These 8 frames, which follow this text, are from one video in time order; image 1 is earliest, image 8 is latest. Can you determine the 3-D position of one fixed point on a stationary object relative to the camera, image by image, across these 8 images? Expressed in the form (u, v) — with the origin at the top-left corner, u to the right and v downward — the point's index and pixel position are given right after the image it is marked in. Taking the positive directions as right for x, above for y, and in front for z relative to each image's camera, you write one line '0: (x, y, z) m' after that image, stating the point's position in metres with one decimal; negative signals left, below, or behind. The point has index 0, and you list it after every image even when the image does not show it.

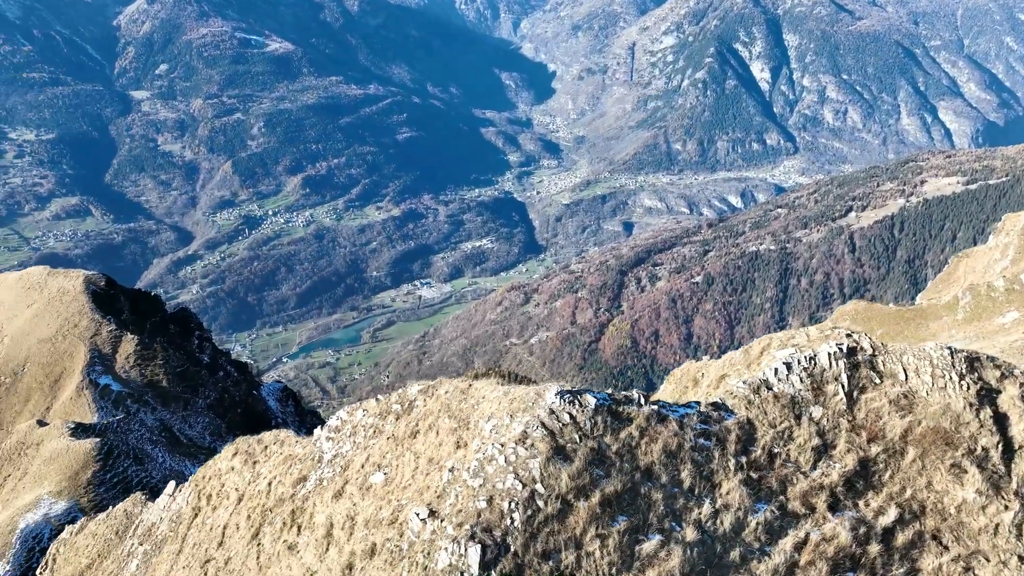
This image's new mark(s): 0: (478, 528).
0: (-1.1, -6.4, +18.3) m
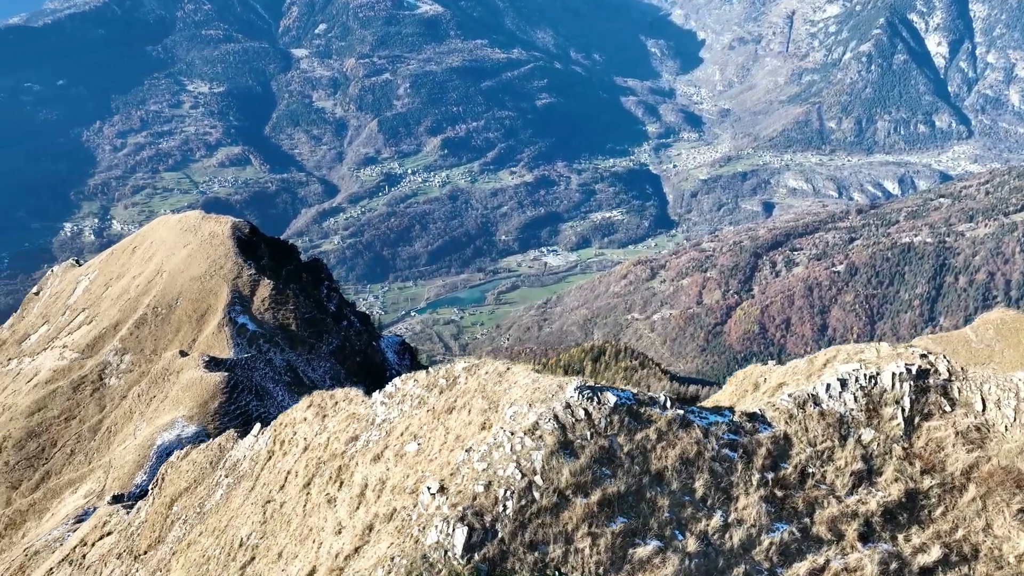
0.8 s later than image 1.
0: (-1.4, -6.1, +19.1) m
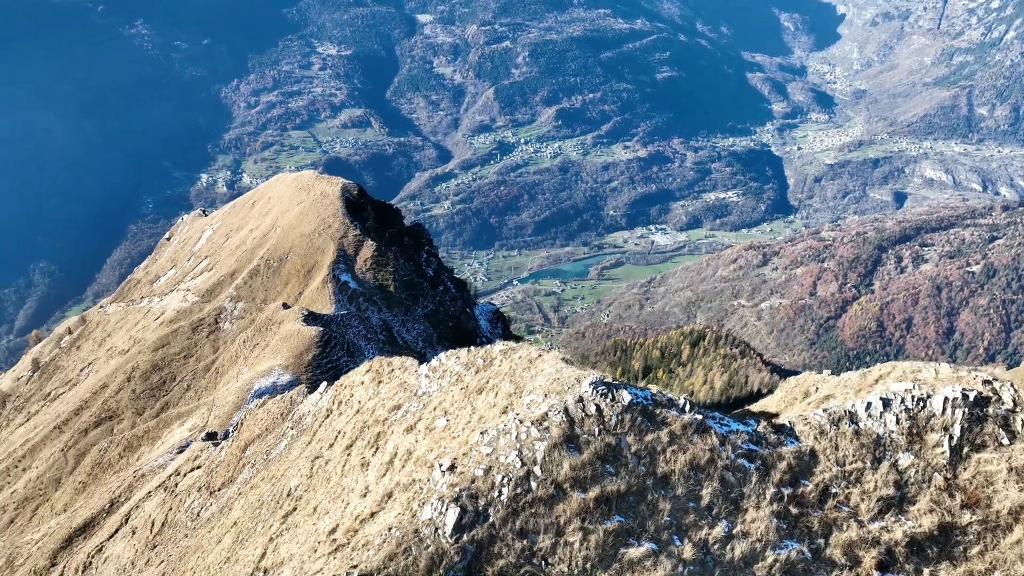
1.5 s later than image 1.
0: (-1.5, -5.8, +19.9) m
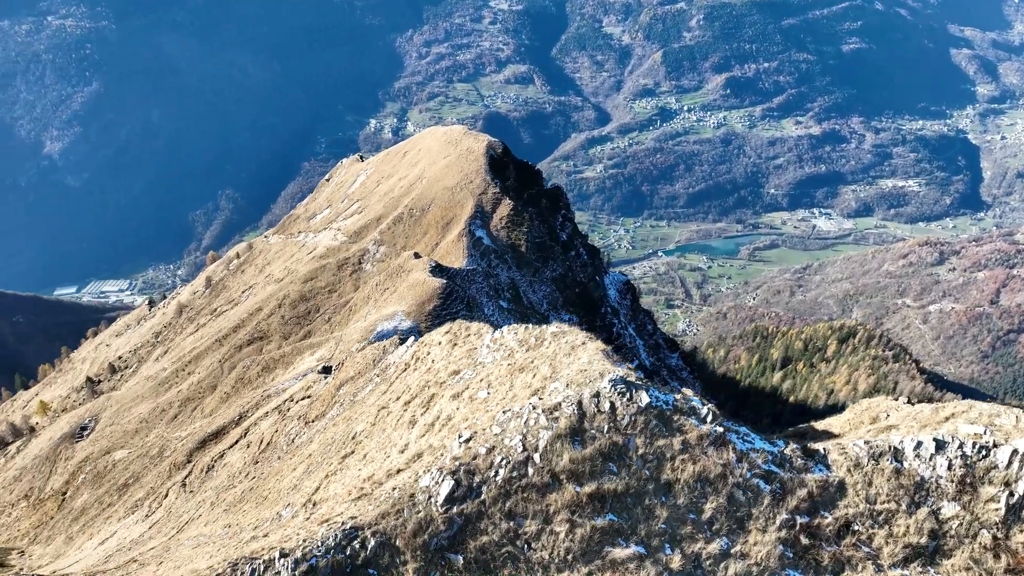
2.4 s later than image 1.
0: (-1.5, -5.4, +21.0) m
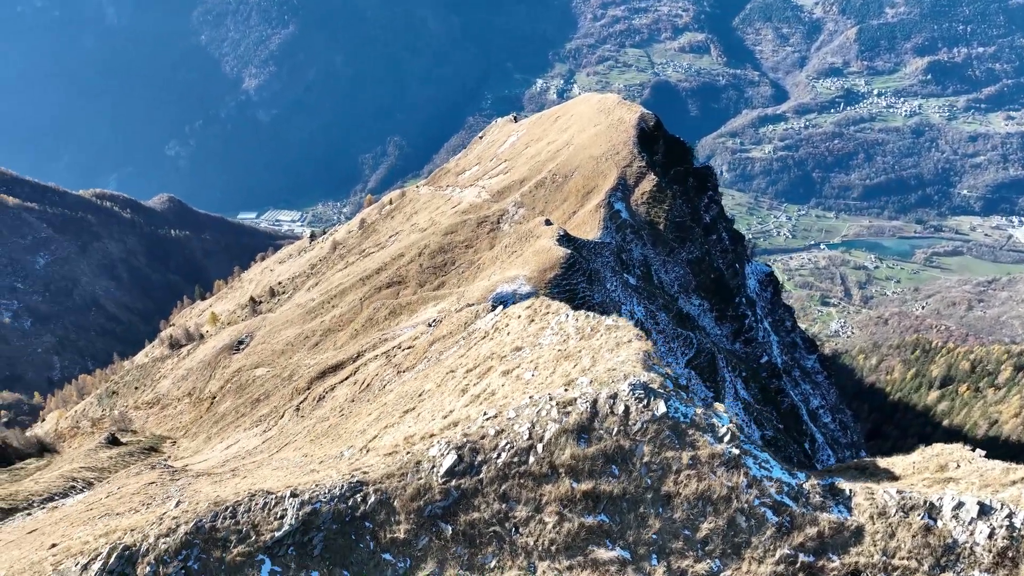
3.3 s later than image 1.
0: (-1.4, -4.9, +22.0) m
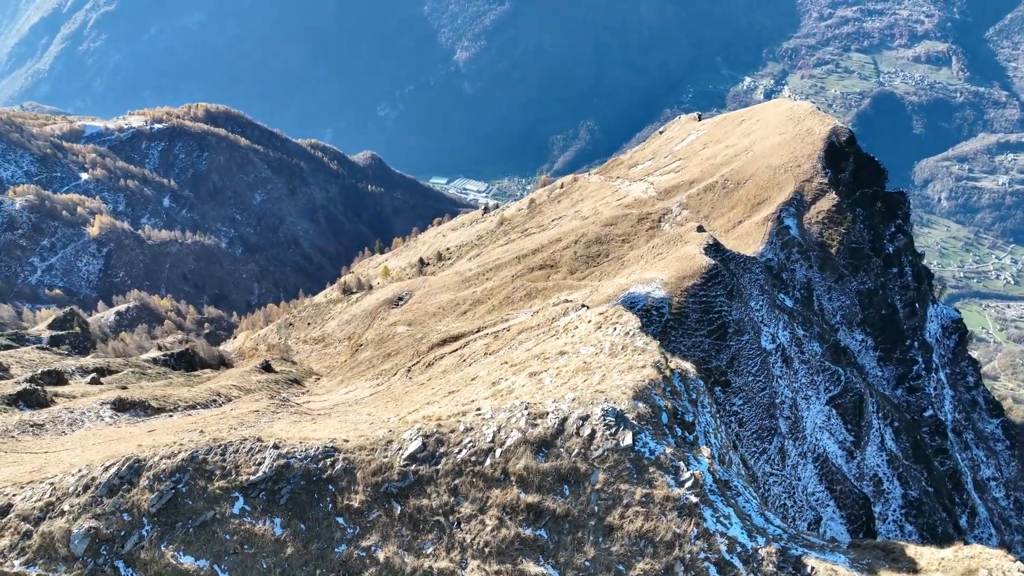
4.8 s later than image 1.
0: (-2.4, -4.9, +23.2) m
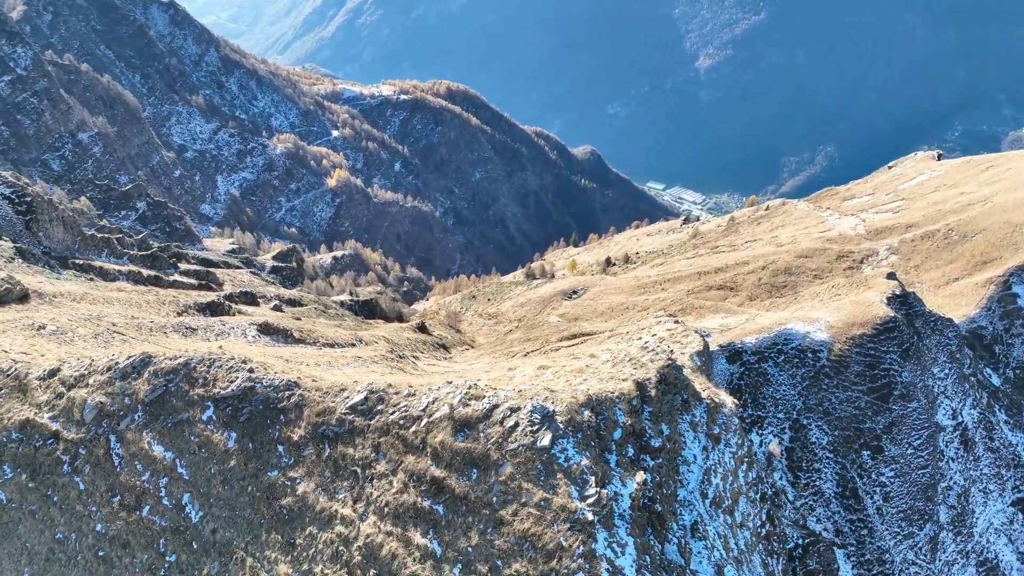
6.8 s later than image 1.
0: (-4.3, -3.7, +24.1) m
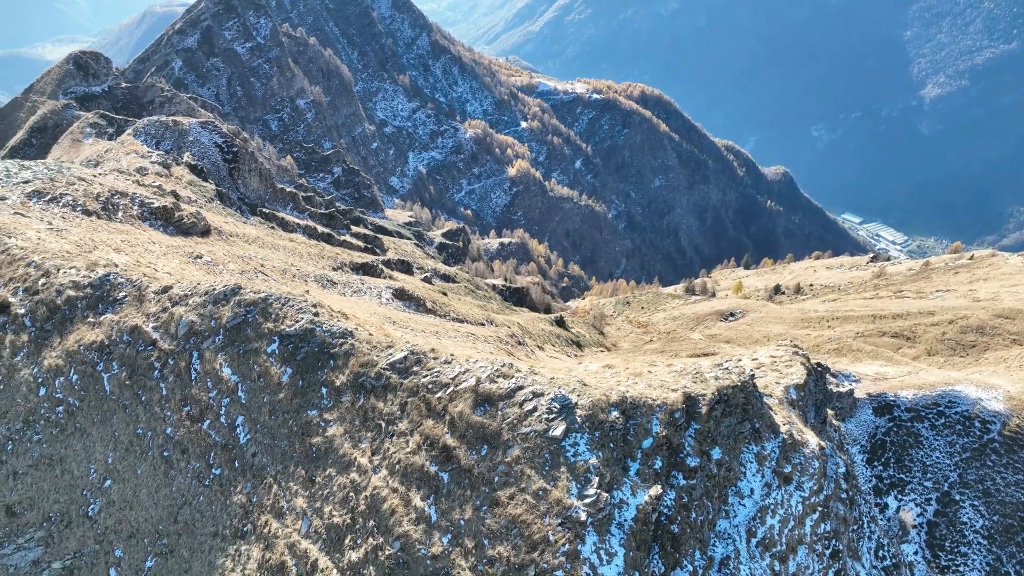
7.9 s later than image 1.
0: (-2.9, -2.5, +24.5) m
